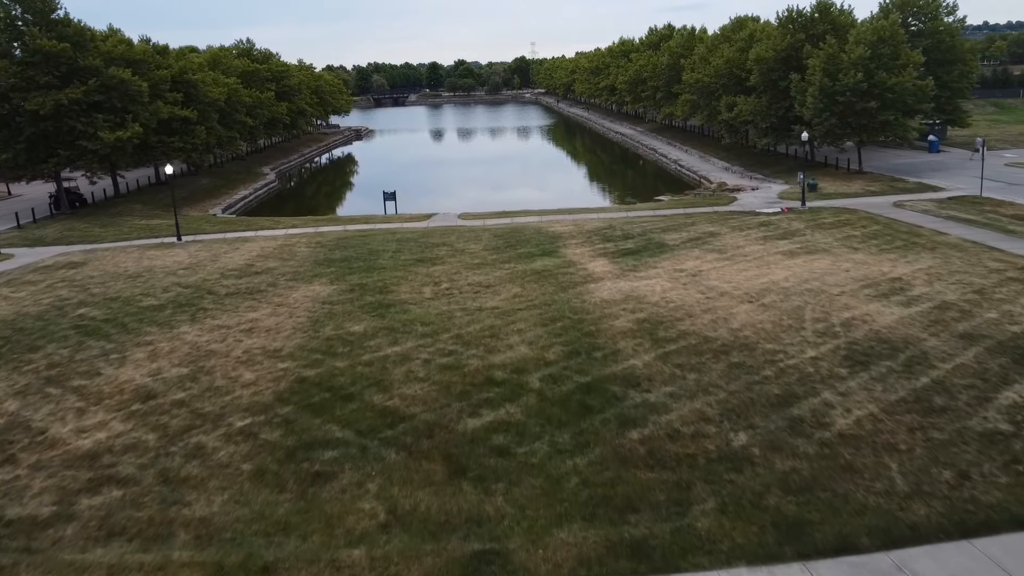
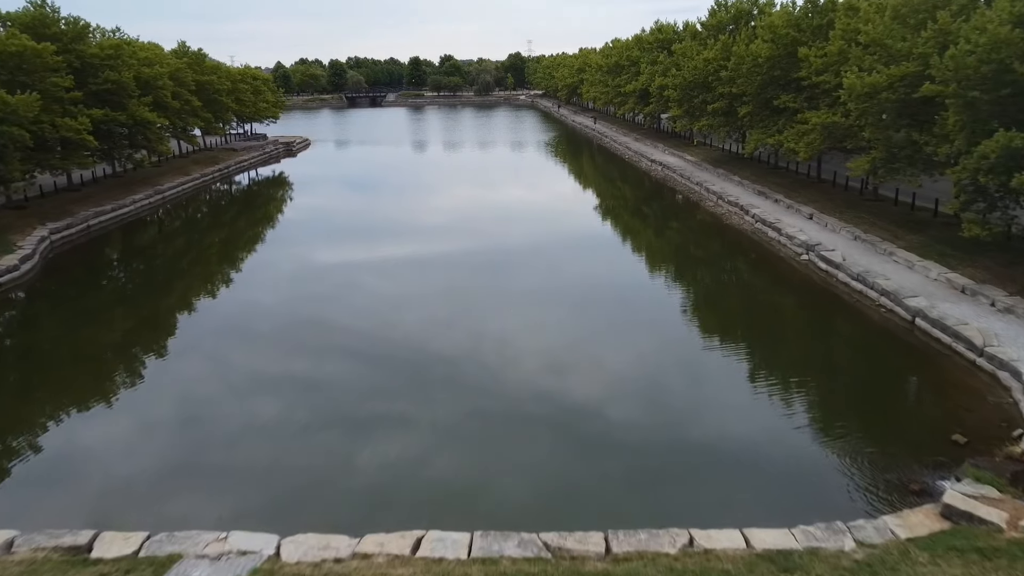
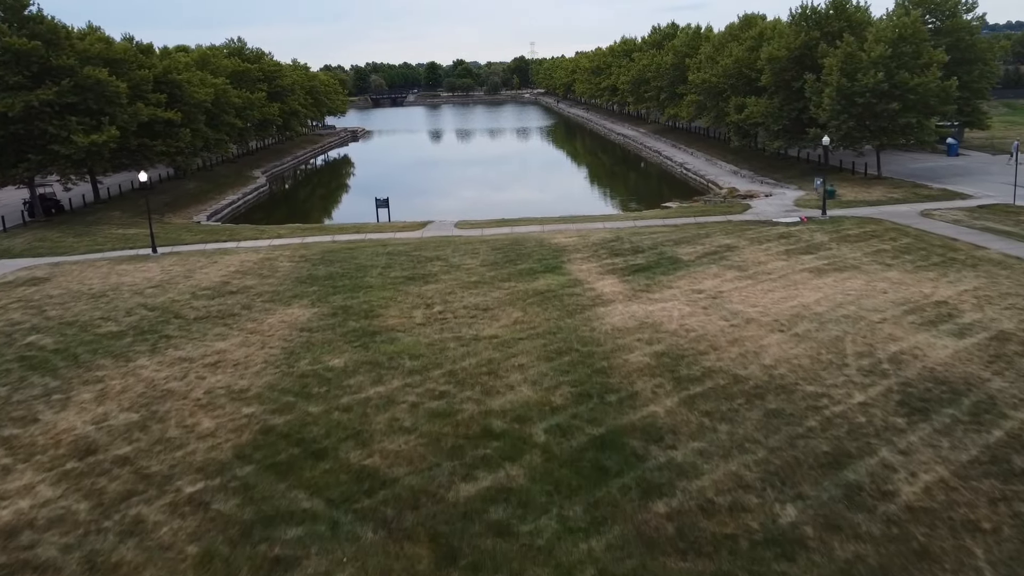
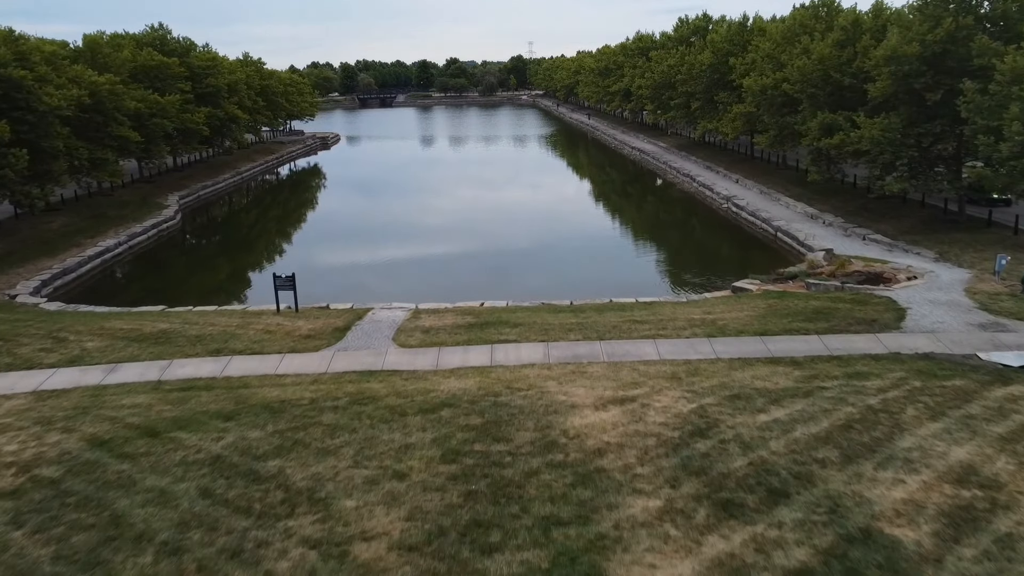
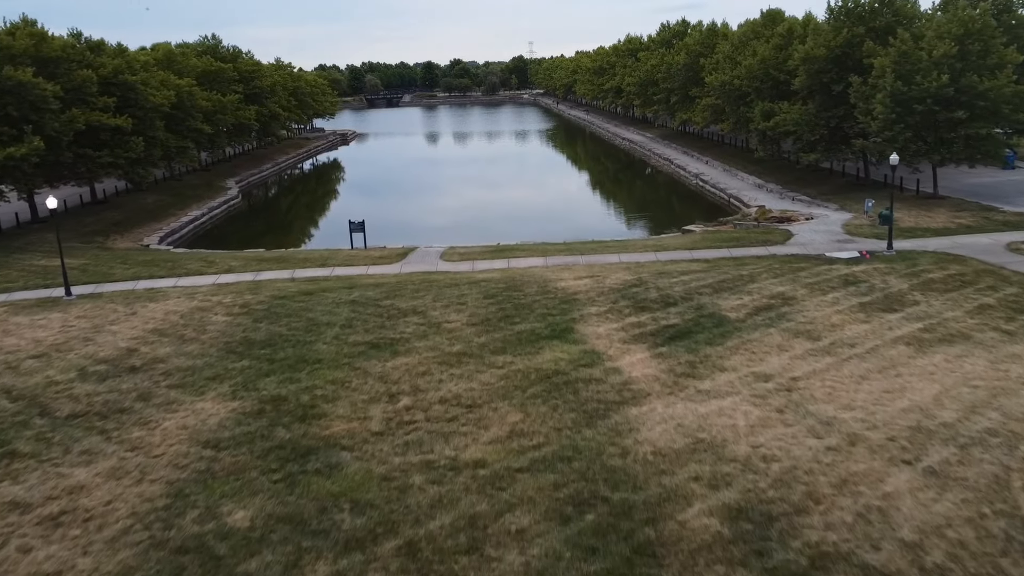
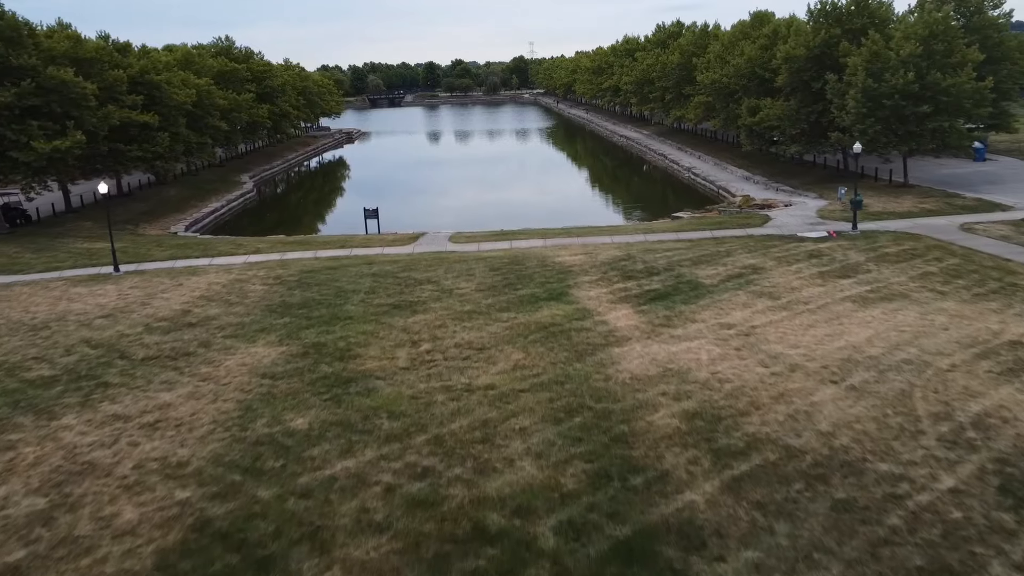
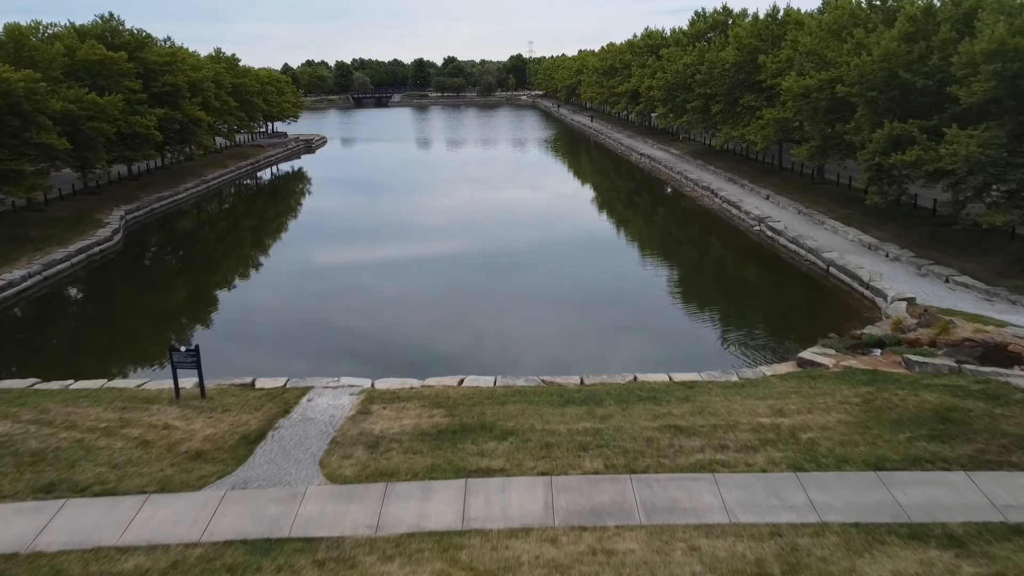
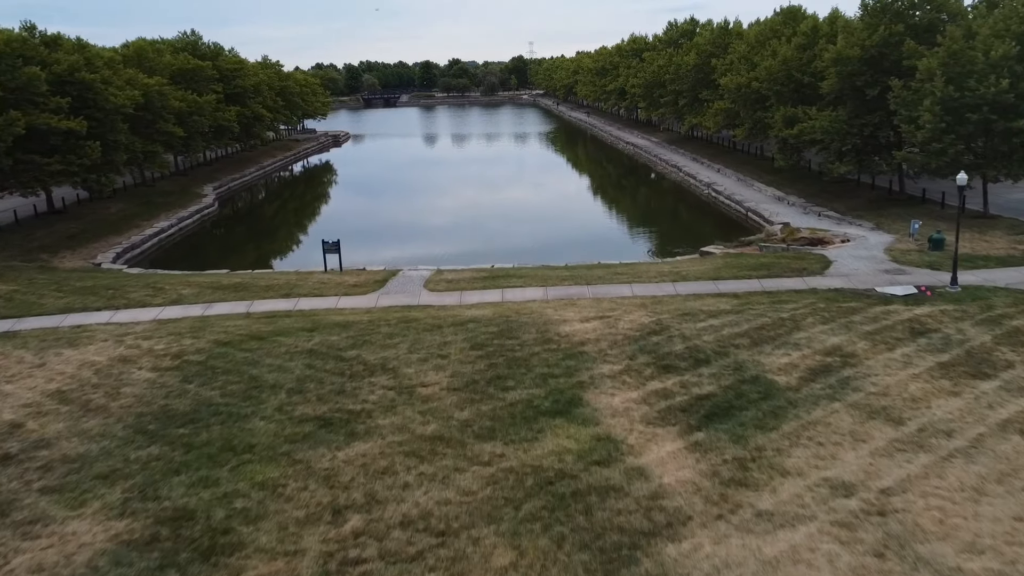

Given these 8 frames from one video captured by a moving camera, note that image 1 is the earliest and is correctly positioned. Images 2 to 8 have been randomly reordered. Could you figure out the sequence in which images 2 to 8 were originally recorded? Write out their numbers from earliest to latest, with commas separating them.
3, 6, 5, 8, 4, 7, 2
